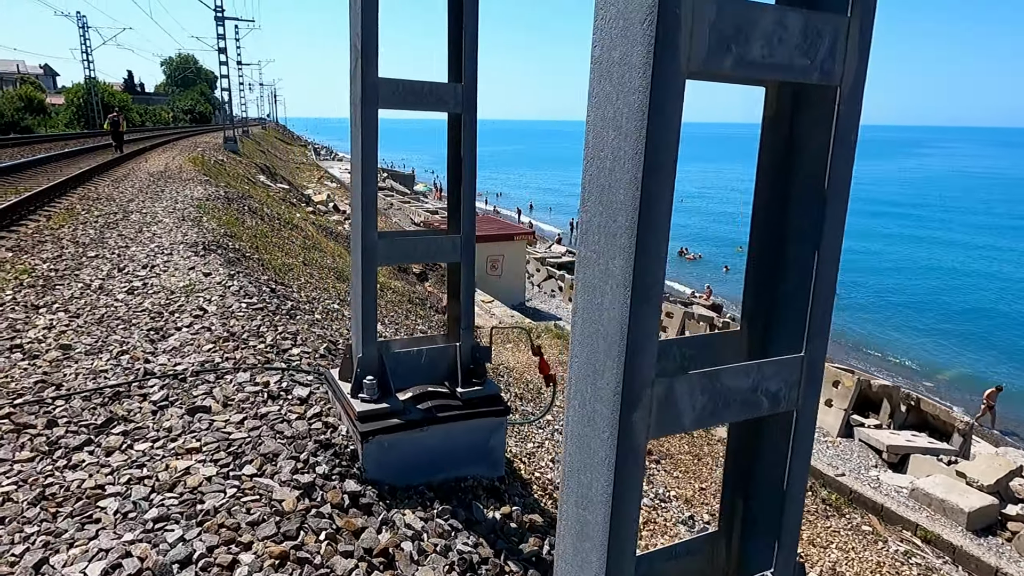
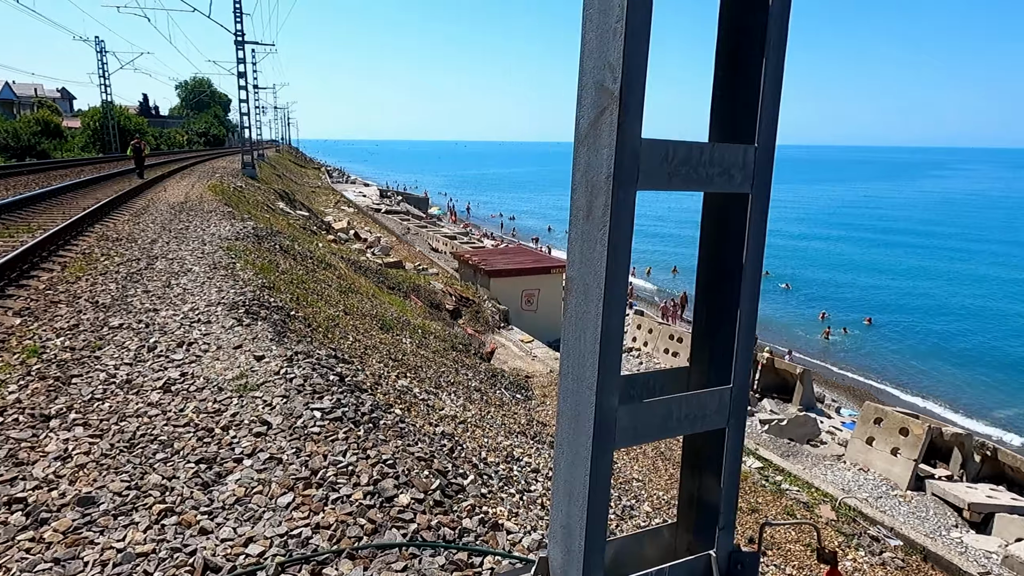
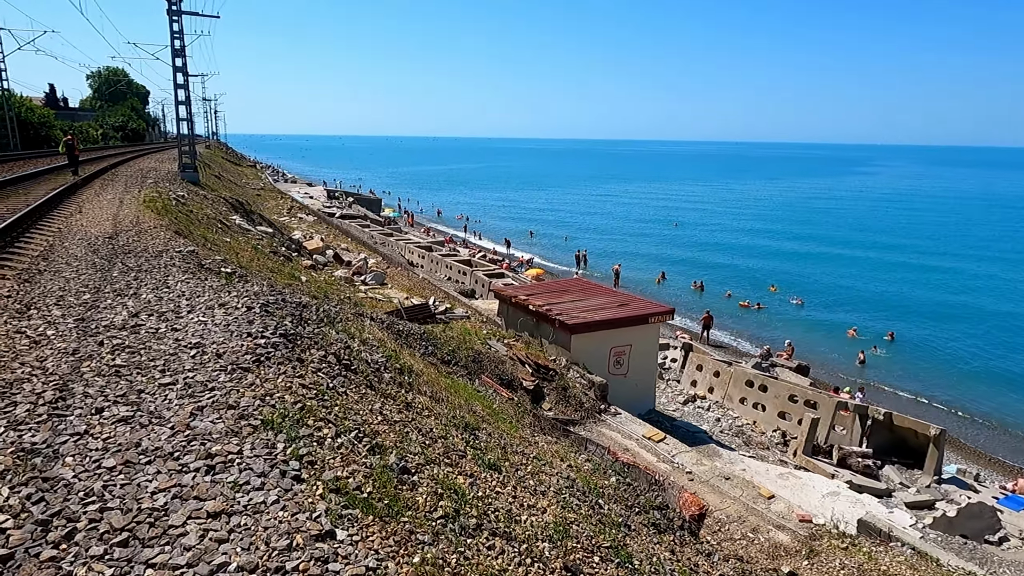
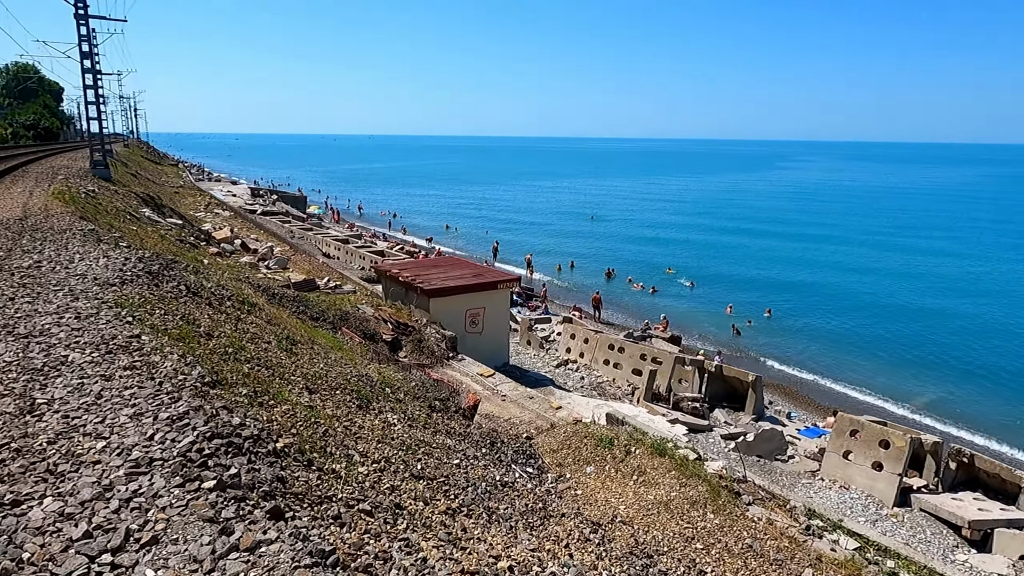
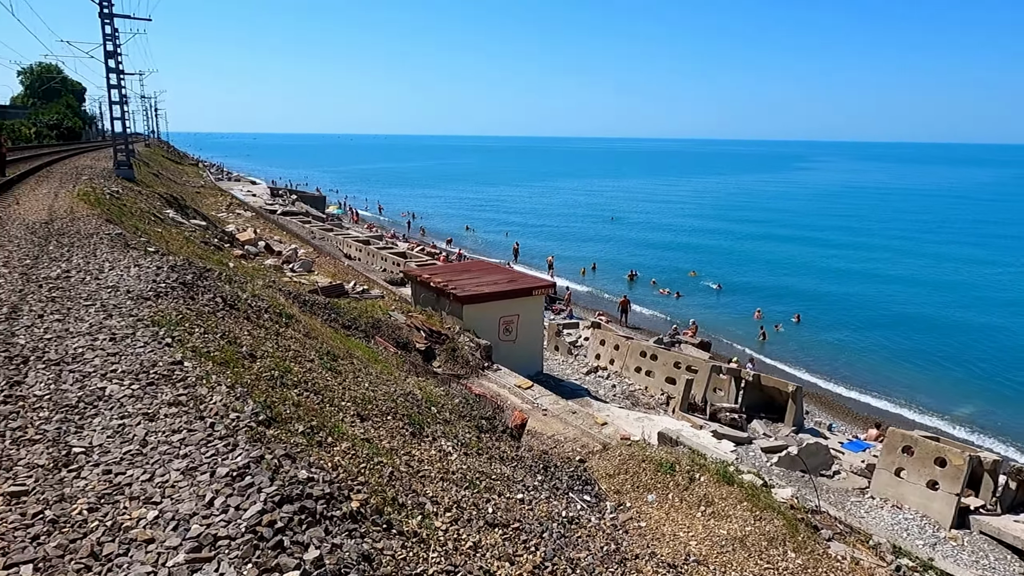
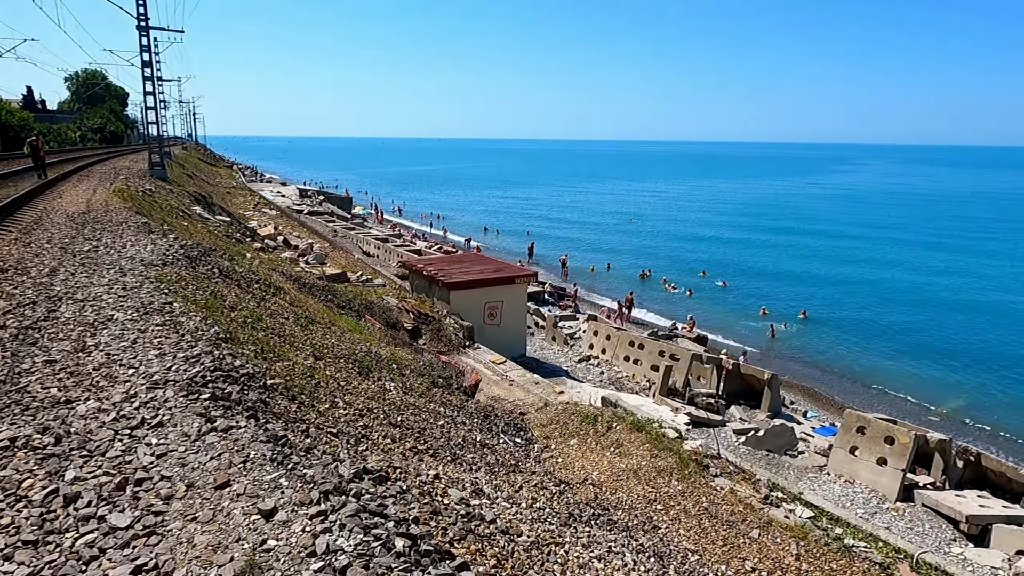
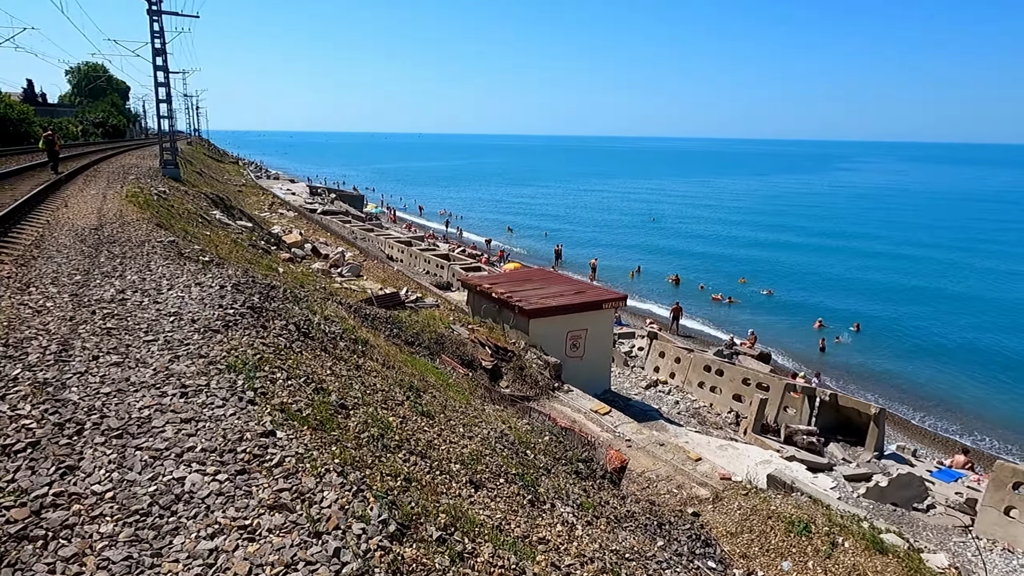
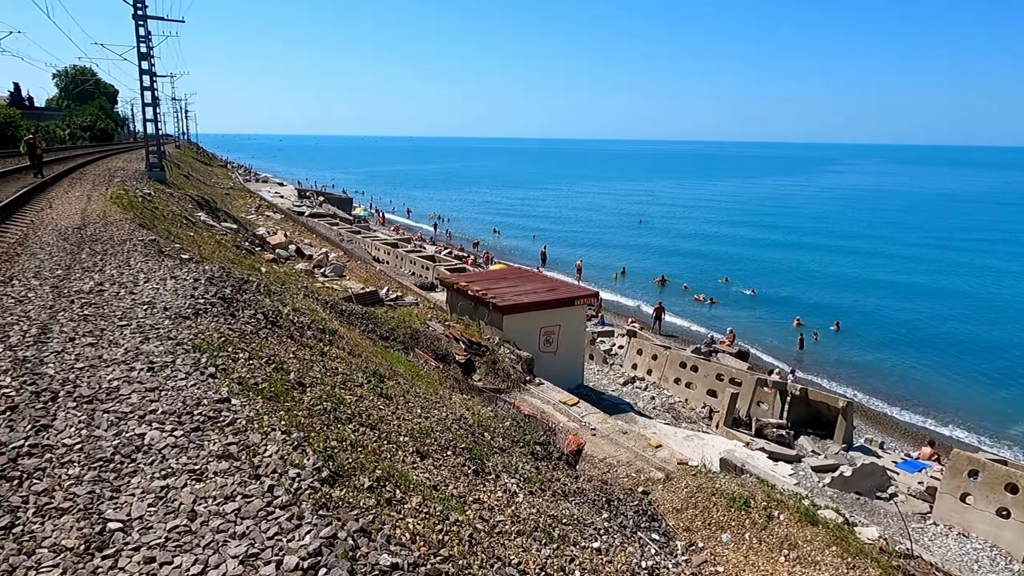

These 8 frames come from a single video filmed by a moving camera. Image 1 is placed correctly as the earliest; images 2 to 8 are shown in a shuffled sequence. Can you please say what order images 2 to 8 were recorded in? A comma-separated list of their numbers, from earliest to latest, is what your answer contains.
2, 6, 4, 5, 8, 7, 3
